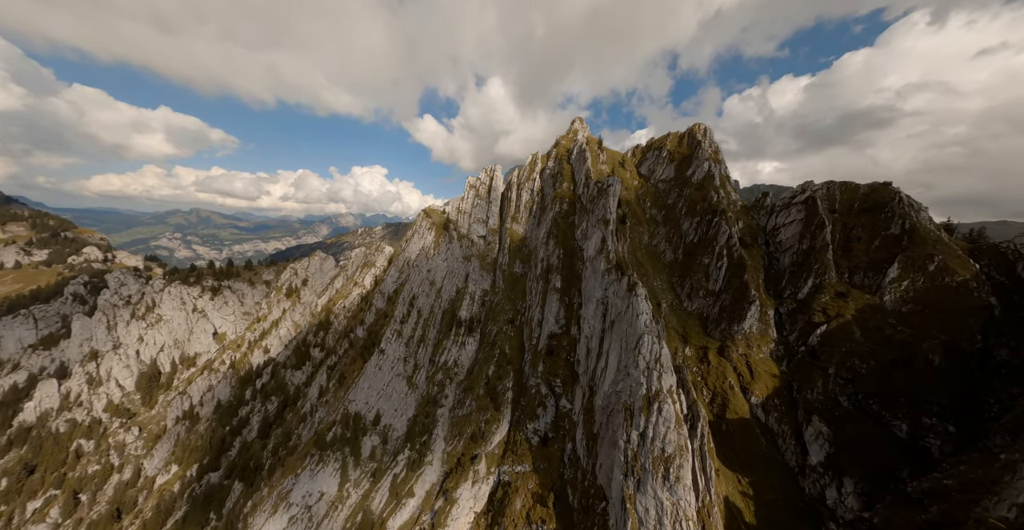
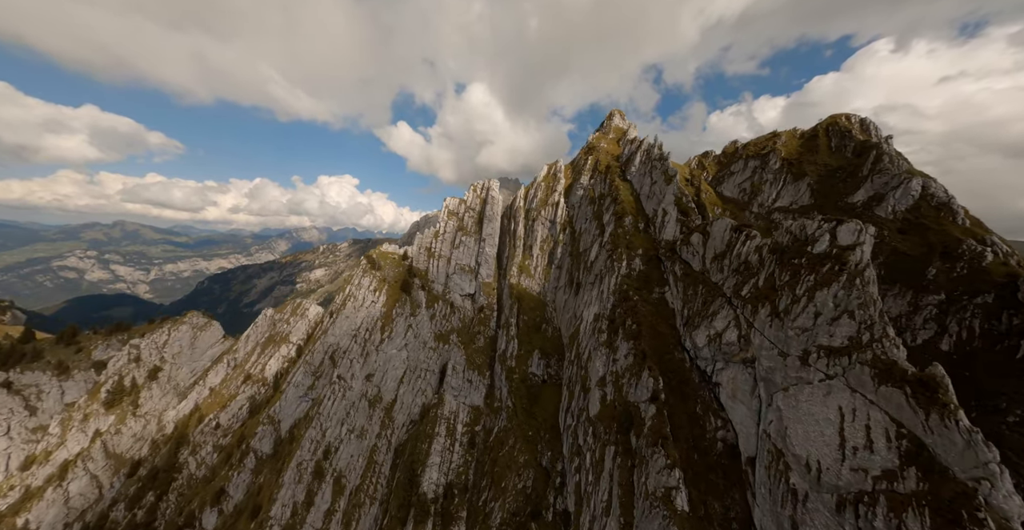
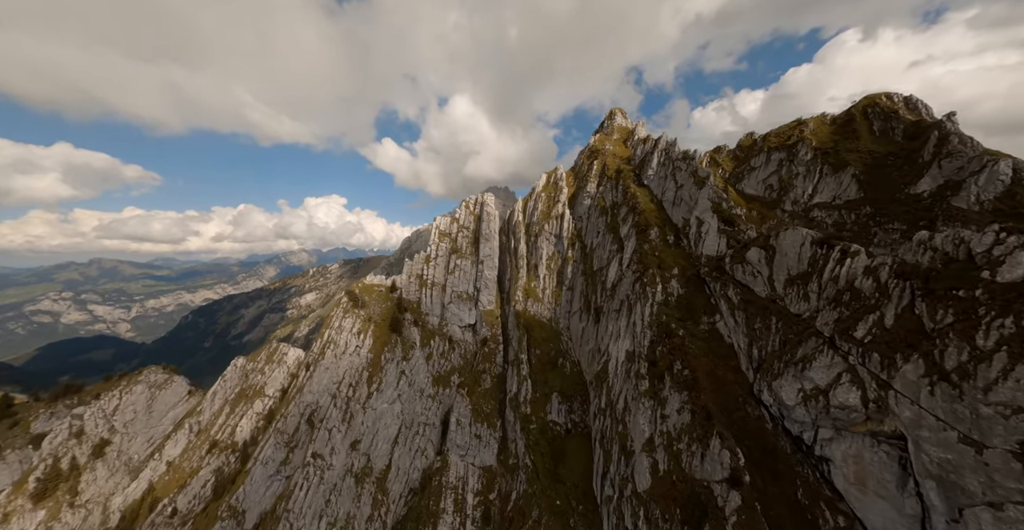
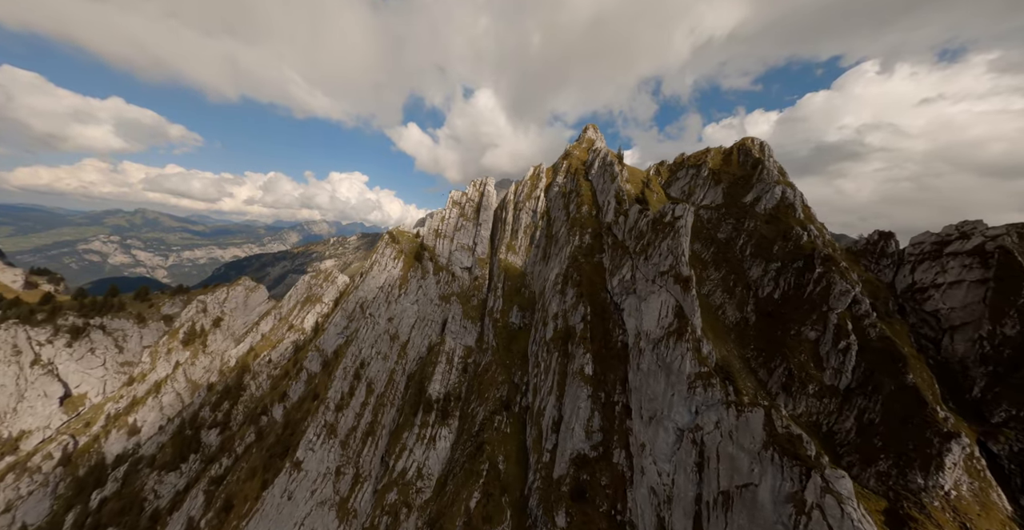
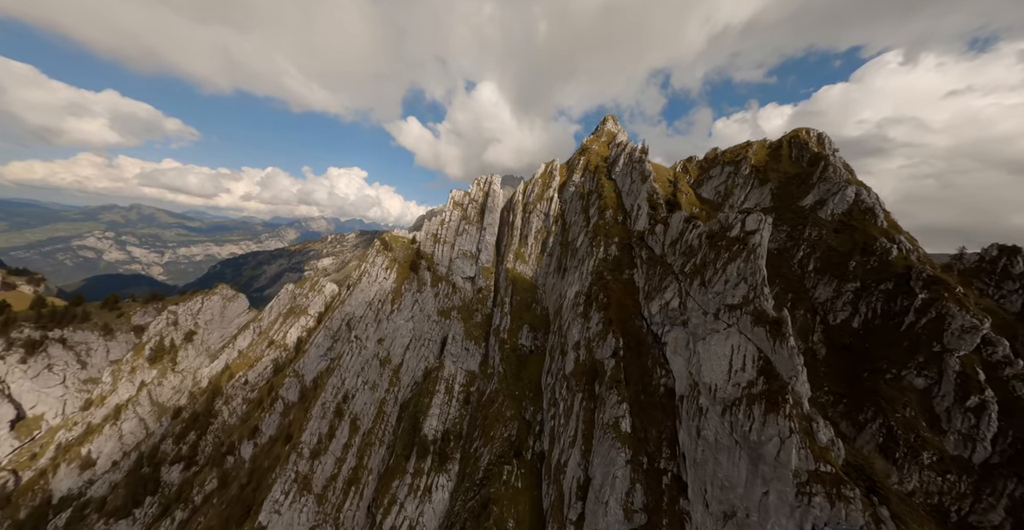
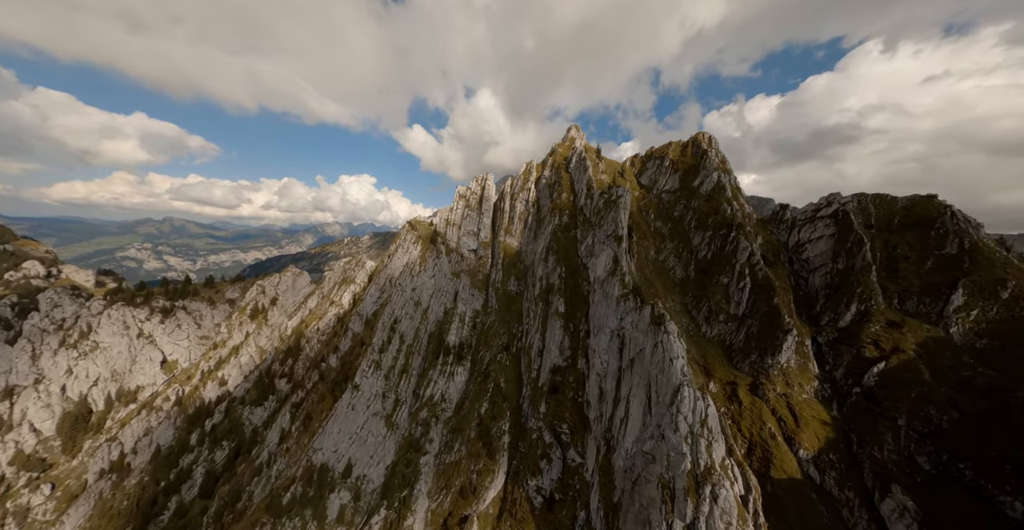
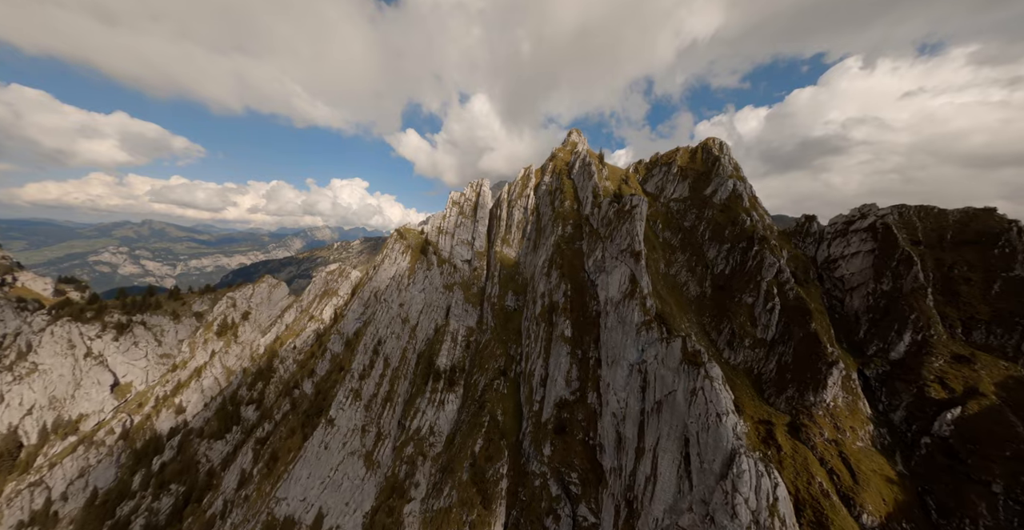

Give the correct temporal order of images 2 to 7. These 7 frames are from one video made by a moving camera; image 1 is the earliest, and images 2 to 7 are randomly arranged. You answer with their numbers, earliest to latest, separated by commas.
6, 7, 4, 5, 2, 3
